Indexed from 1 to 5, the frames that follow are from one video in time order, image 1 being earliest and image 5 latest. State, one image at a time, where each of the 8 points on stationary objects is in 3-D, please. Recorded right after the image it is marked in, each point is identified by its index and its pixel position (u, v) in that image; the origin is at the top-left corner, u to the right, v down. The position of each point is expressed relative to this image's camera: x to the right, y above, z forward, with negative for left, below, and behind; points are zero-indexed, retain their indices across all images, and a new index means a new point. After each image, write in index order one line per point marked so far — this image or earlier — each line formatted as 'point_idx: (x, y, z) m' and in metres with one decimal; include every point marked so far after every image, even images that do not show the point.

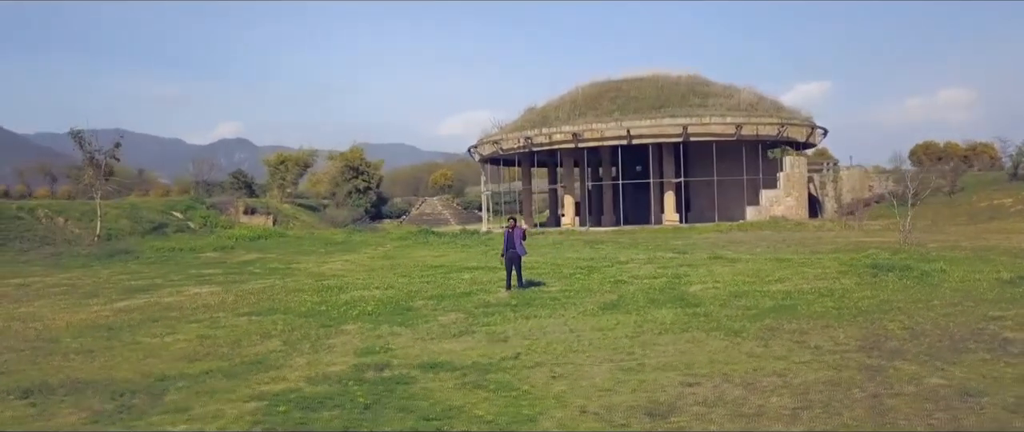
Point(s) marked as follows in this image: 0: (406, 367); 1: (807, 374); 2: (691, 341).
0: (-1.0, -1.5, +8.5) m
1: (+2.6, -1.4, +7.8) m
2: (+2.0, -1.4, +9.9) m
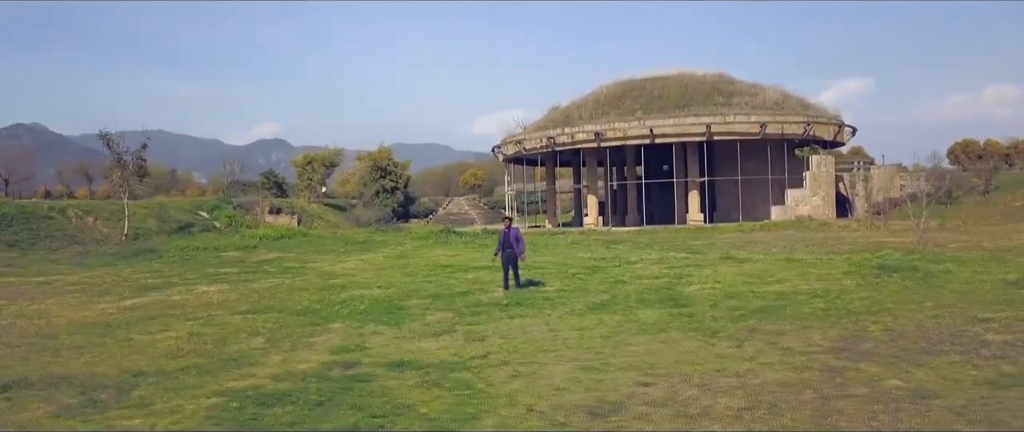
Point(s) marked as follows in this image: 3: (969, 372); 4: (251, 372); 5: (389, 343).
0: (-1.4, -1.5, +8.7) m
1: (+2.2, -1.4, +7.8) m
2: (+1.7, -1.4, +9.9) m
3: (+4.0, -1.4, +7.8) m
4: (-2.6, -1.5, +8.6) m
5: (-1.4, -1.5, +10.2) m
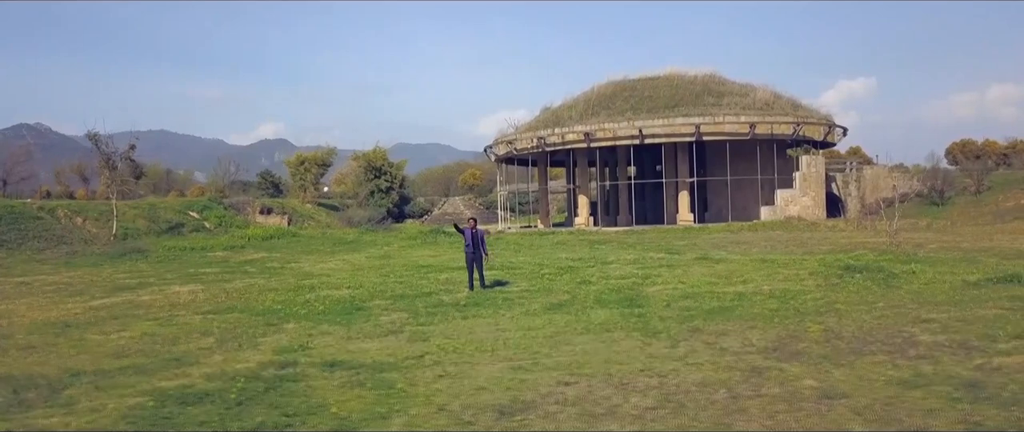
0: (-2.0, -1.5, +8.8) m
1: (+1.6, -1.4, +7.9) m
2: (+1.1, -1.4, +10.0) m
3: (+3.4, -1.4, +7.9) m
4: (-3.2, -1.5, +8.7) m
5: (-2.1, -1.5, +10.3) m
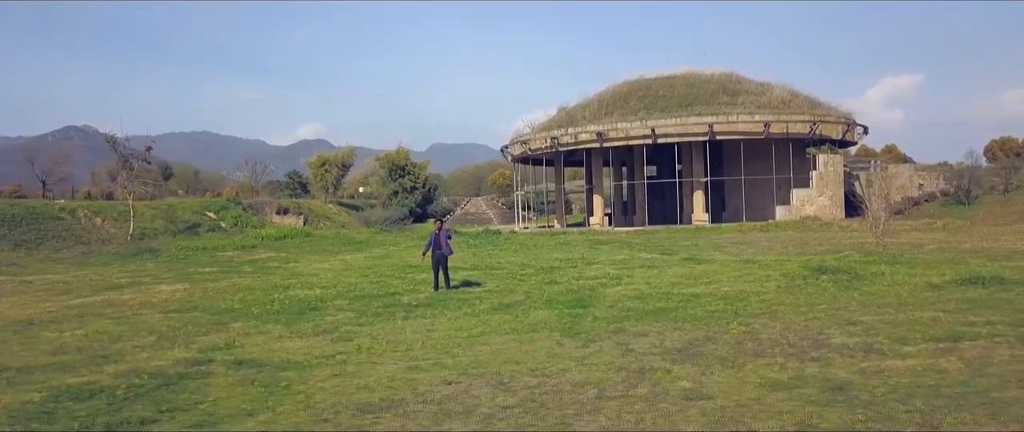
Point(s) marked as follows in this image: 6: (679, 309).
0: (-3.0, -1.5, +9.1) m
1: (+0.5, -1.5, +8.0) m
2: (+0.1, -1.4, +10.2) m
3: (+2.3, -1.4, +7.9) m
4: (-4.2, -1.6, +9.1) m
5: (-3.0, -1.5, +10.6) m
6: (+2.4, -1.3, +12.5) m
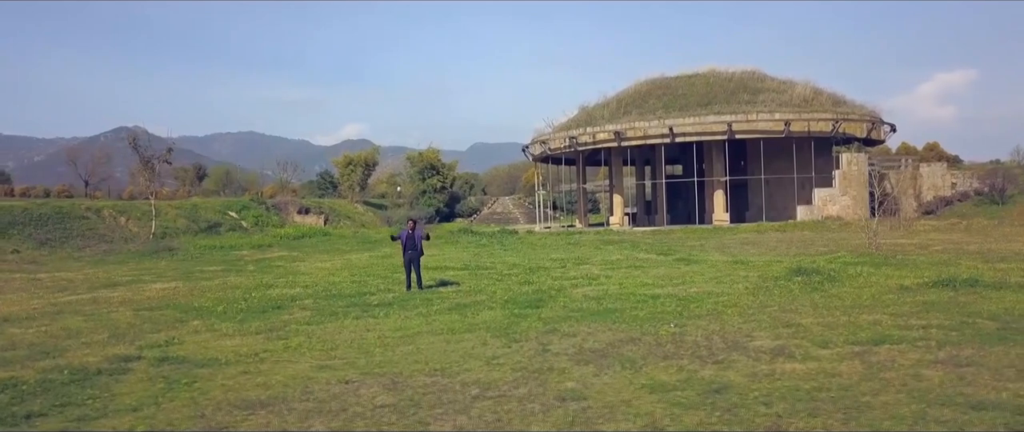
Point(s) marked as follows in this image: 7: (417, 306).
0: (-3.9, -1.5, +9.3) m
1: (-0.4, -1.5, +8.1) m
2: (-0.7, -1.5, +10.3) m
3: (+1.4, -1.4, +7.9) m
4: (-5.1, -1.6, +9.4) m
5: (-3.8, -1.5, +10.8) m
6: (+1.7, -1.3, +12.5) m
7: (-1.5, -1.4, +13.8) m
